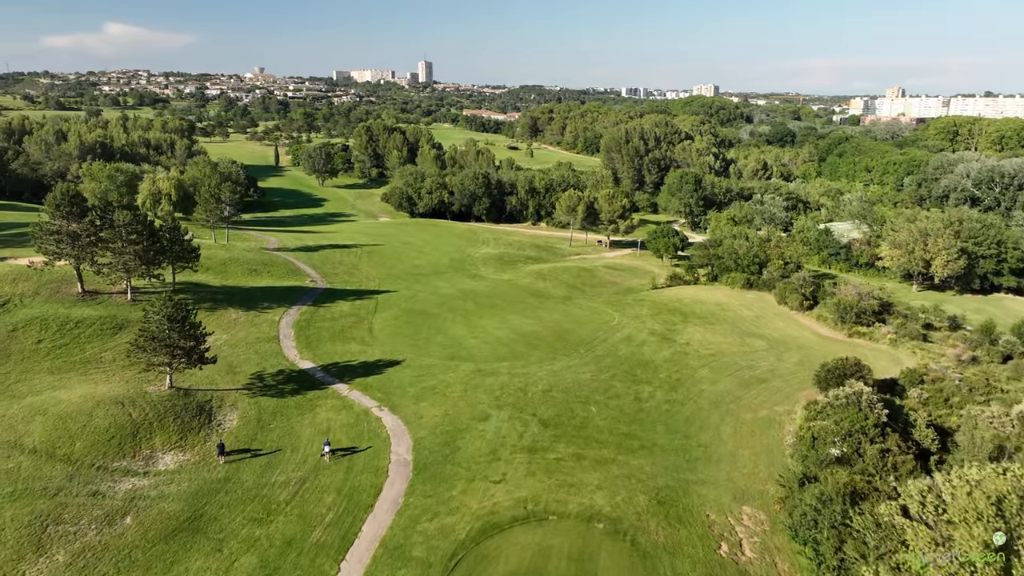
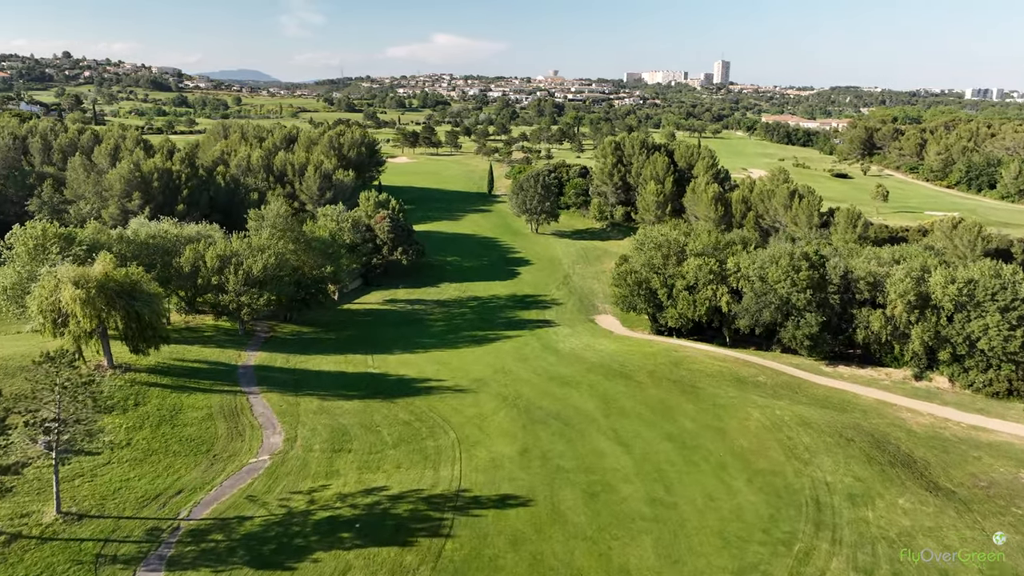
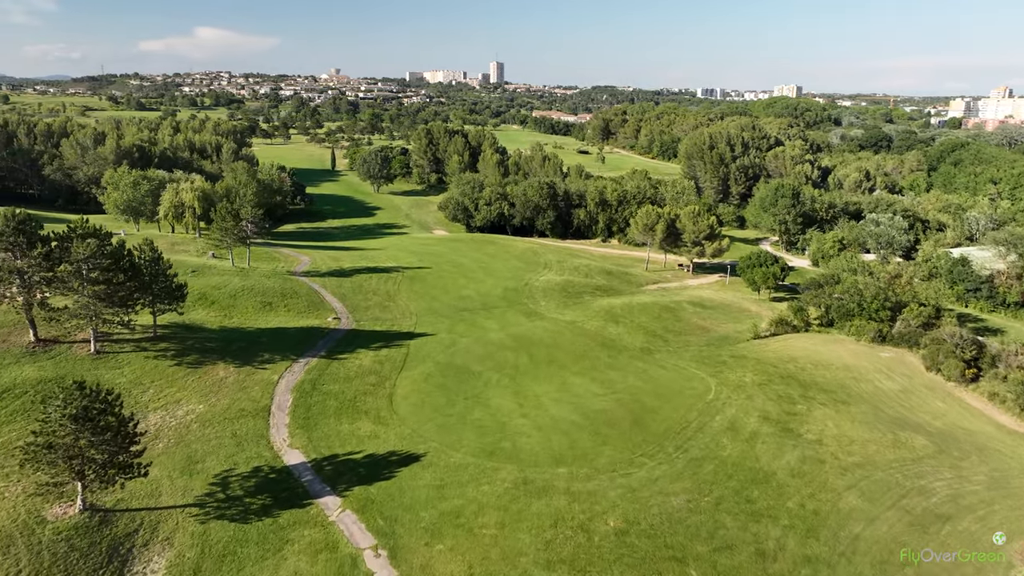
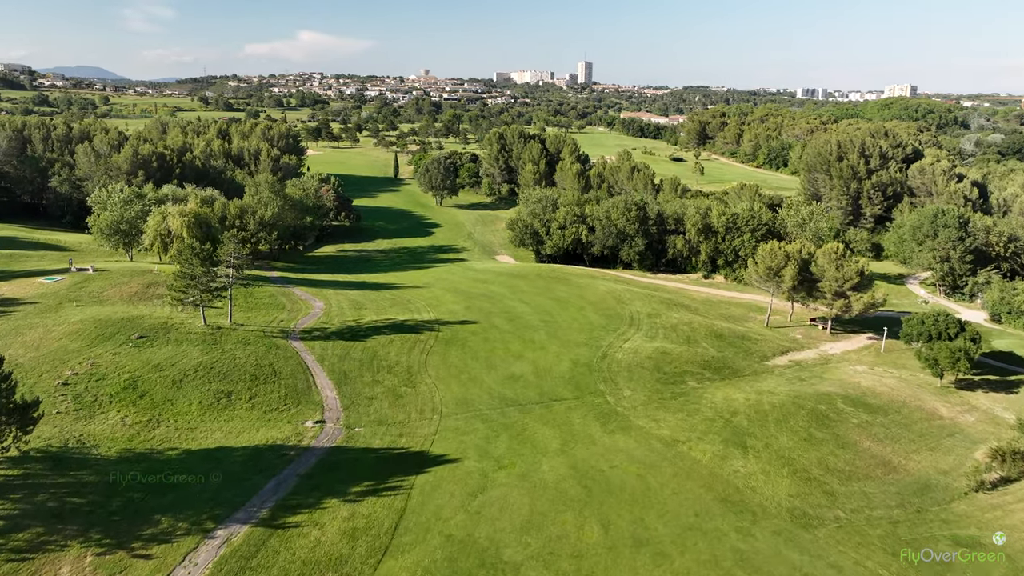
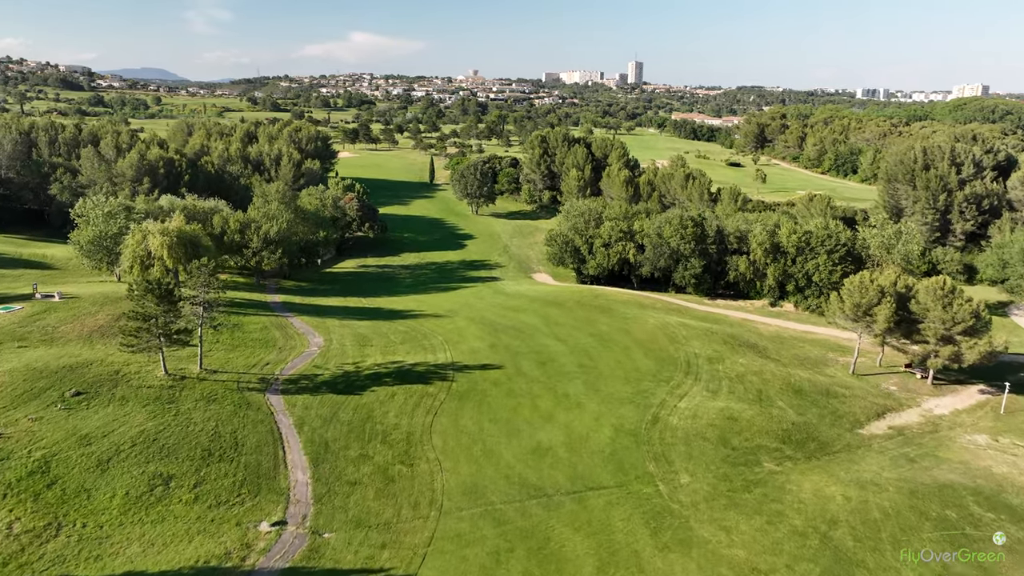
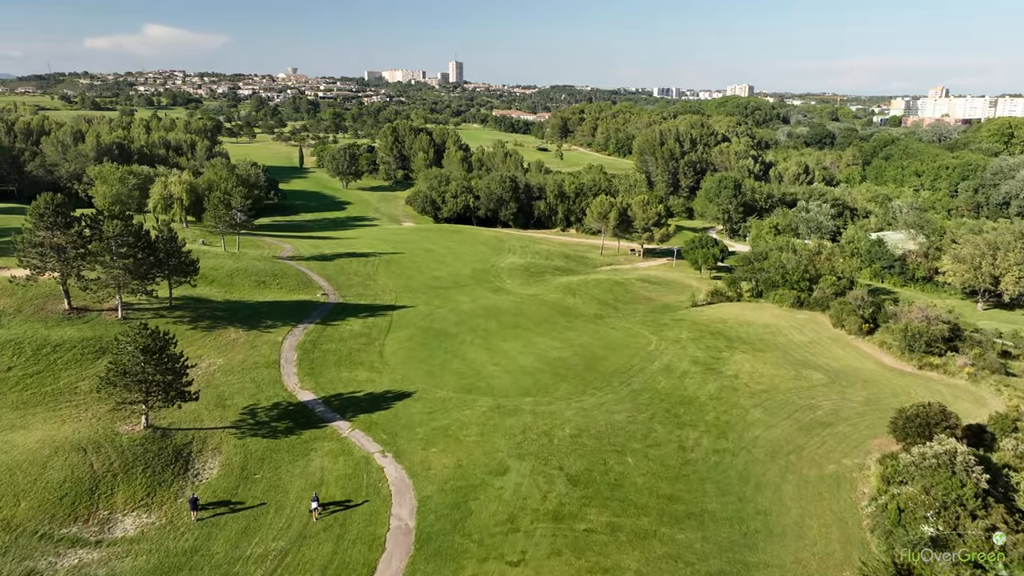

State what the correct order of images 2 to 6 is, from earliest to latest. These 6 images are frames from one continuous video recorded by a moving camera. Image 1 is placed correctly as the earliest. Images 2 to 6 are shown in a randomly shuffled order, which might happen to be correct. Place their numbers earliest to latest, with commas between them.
6, 3, 4, 5, 2
